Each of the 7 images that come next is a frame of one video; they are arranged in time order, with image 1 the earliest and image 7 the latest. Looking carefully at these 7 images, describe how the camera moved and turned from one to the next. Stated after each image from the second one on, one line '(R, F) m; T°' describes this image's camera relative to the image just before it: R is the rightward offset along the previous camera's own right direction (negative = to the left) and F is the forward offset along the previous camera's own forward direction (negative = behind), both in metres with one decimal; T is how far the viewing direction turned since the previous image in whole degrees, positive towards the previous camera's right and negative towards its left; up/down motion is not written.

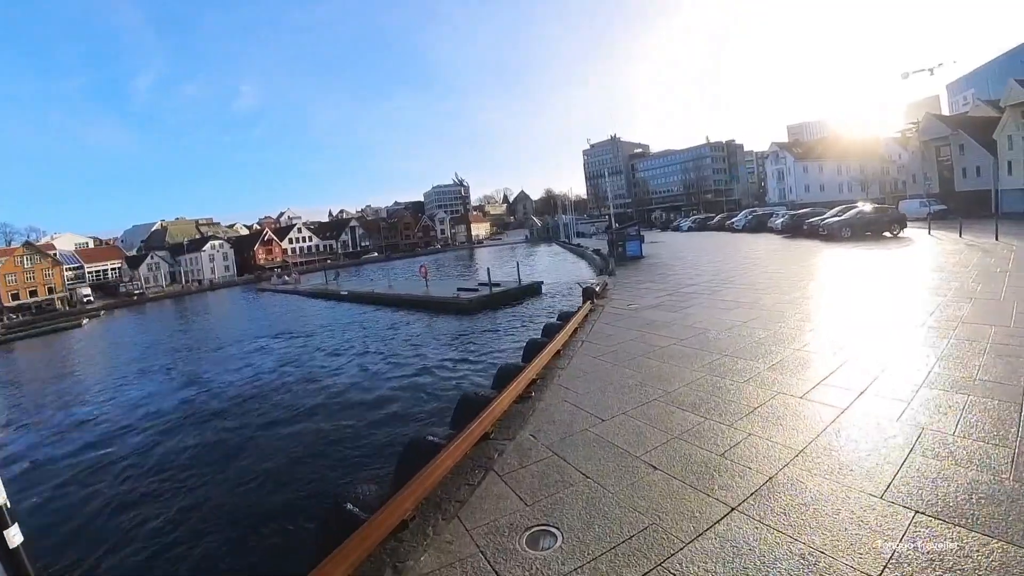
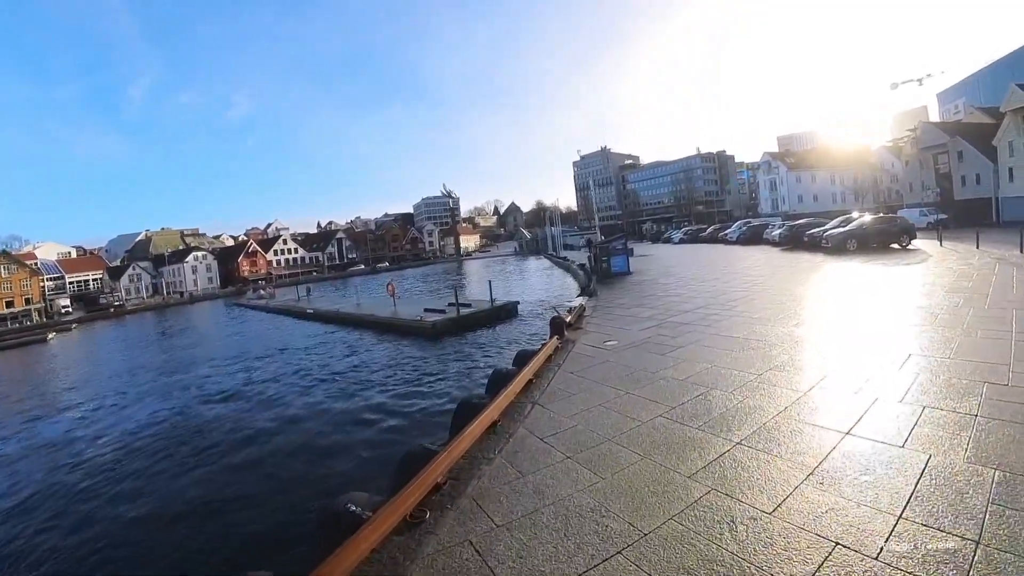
(+0.8, +2.1) m; +1°
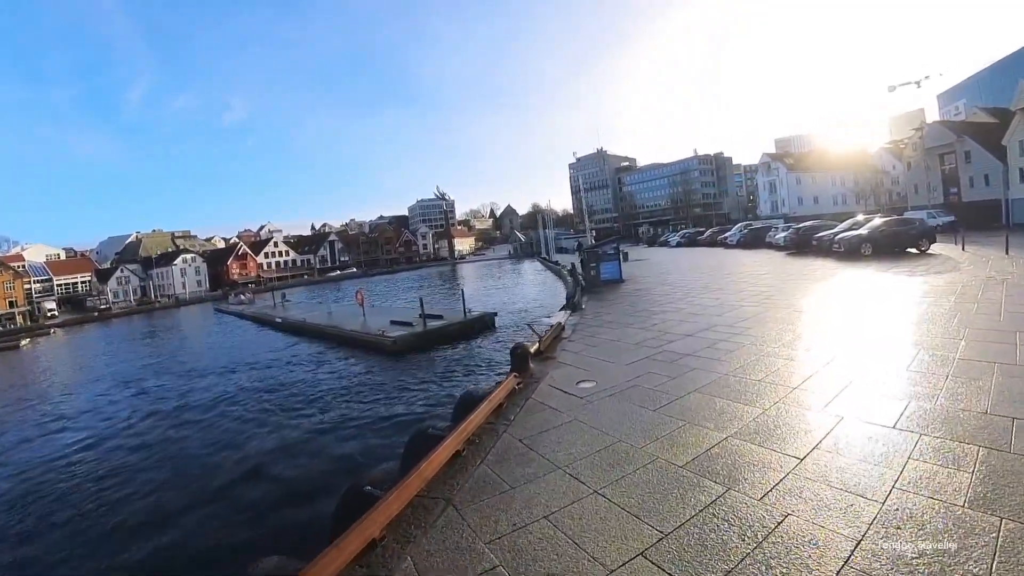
(+0.7, +2.0) m; 0°
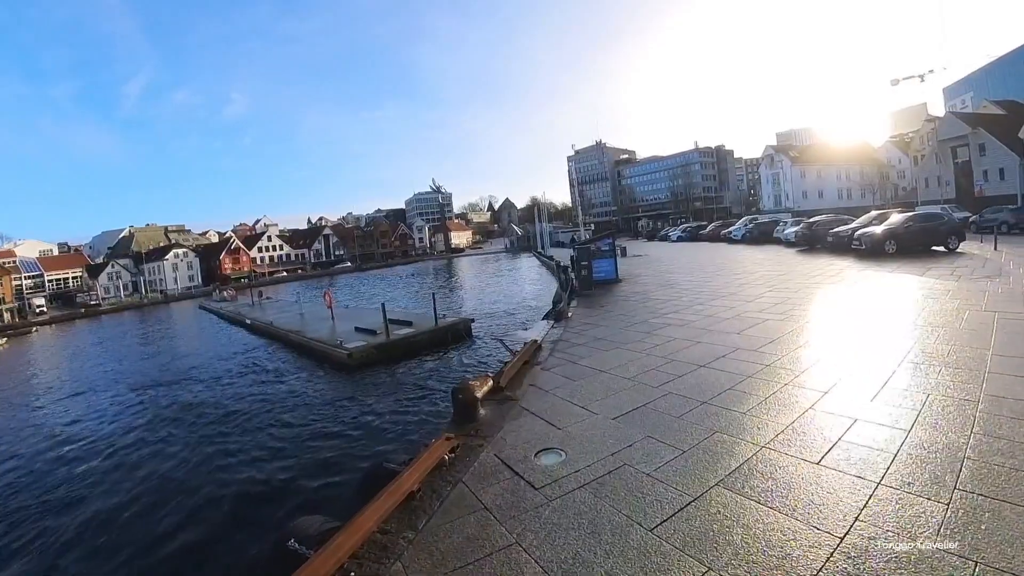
(+0.6, +1.9) m; 0°
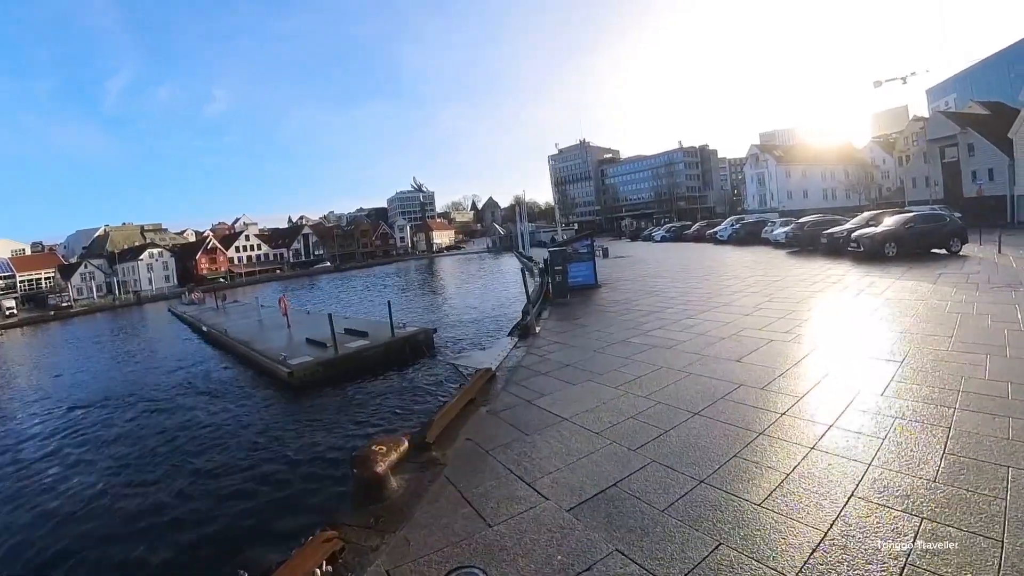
(+0.5, +1.4) m; +2°
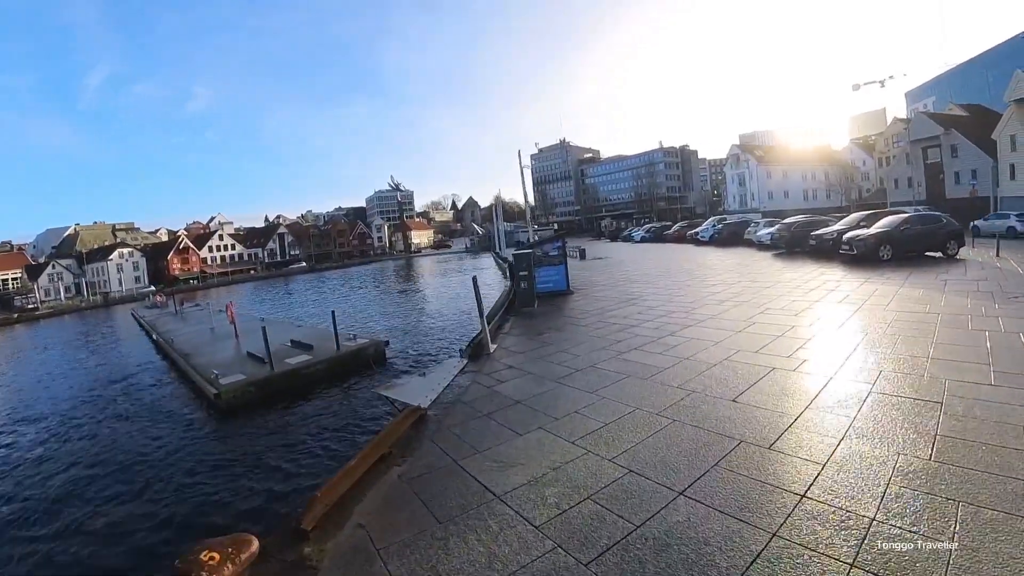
(+0.5, +1.3) m; +2°
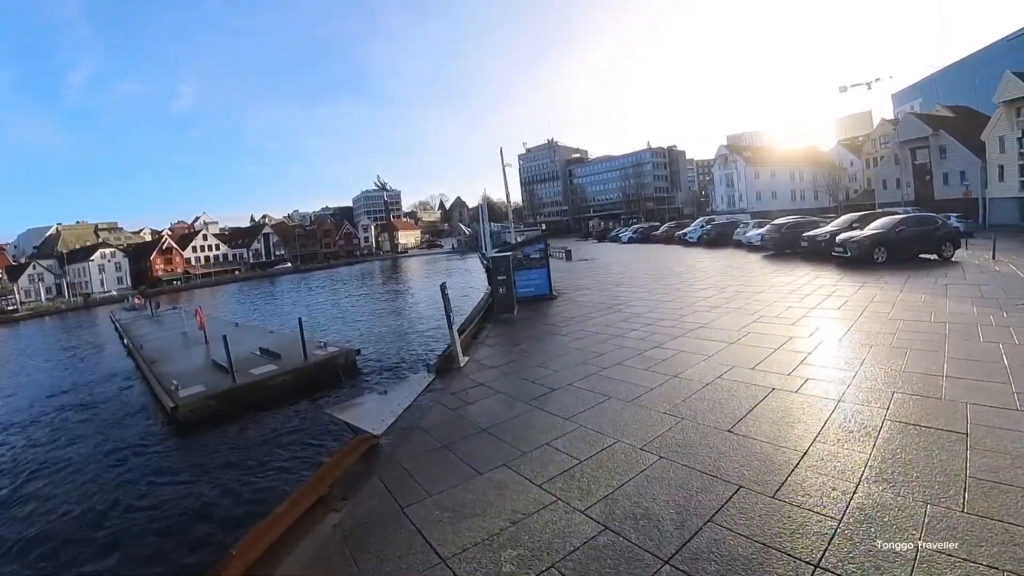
(+0.2, +0.6) m; +1°
